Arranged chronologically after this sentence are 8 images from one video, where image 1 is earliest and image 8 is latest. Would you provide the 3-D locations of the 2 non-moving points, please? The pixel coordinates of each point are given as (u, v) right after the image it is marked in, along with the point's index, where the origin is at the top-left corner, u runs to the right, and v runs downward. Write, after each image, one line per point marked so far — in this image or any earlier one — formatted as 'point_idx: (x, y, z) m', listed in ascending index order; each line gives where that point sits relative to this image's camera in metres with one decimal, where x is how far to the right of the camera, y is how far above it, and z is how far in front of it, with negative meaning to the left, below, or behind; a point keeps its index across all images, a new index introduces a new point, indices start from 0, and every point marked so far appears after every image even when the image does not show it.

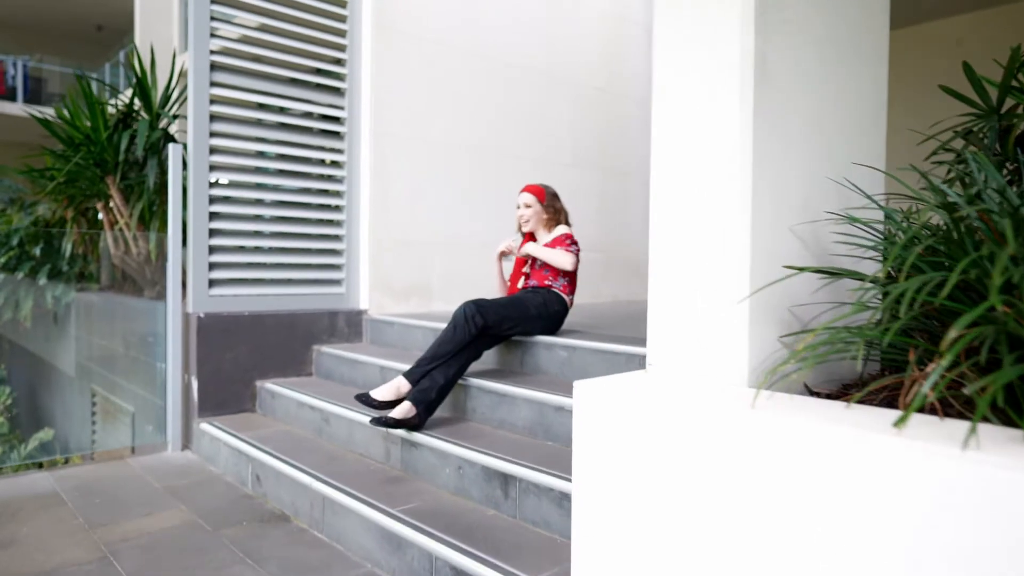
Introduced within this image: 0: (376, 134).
0: (-0.8, +0.9, +3.9) m
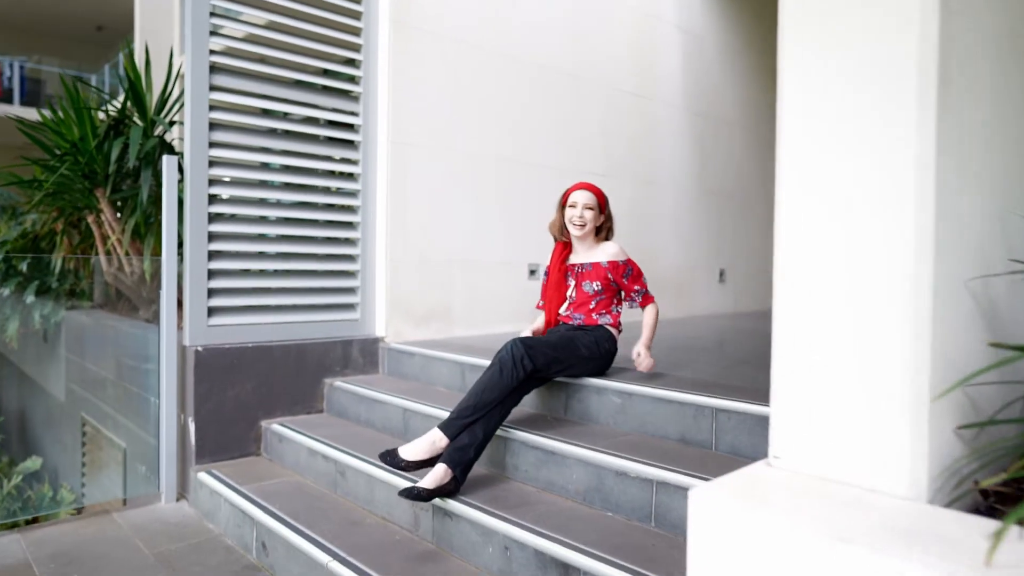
0: (-0.6, +0.7, +3.5) m
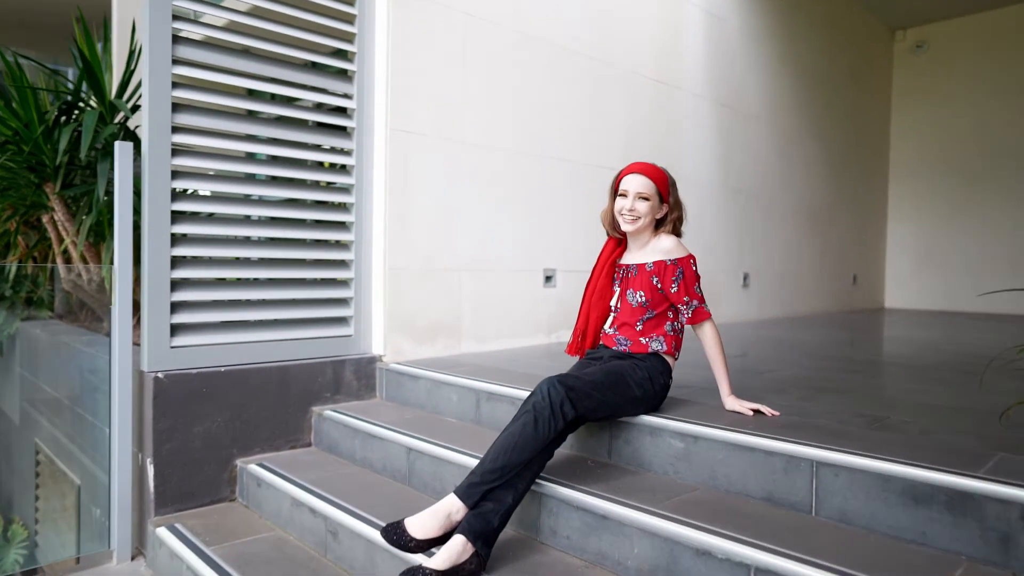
0: (-0.5, +0.7, +3.0) m
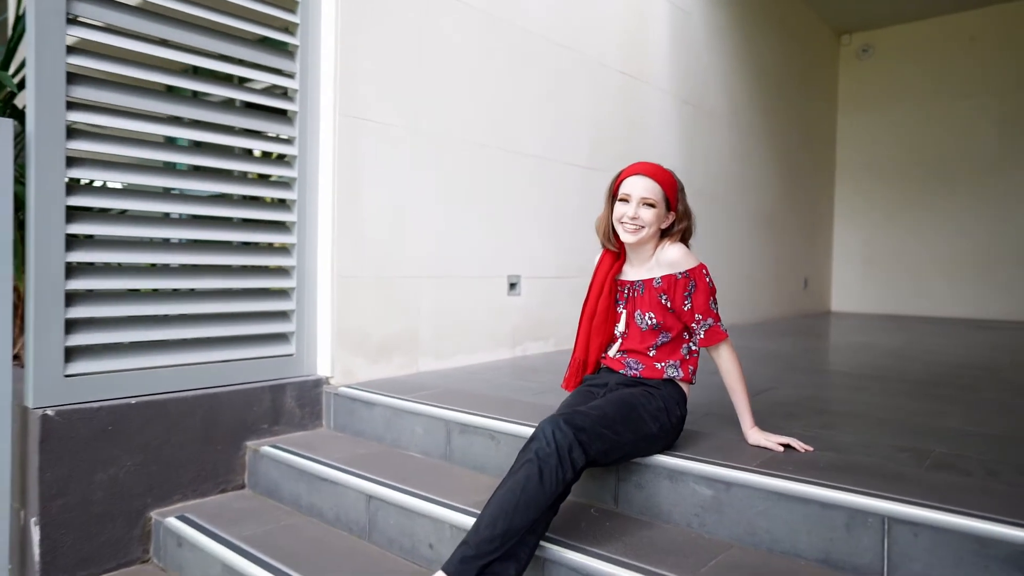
0: (-0.6, +0.7, +2.6) m
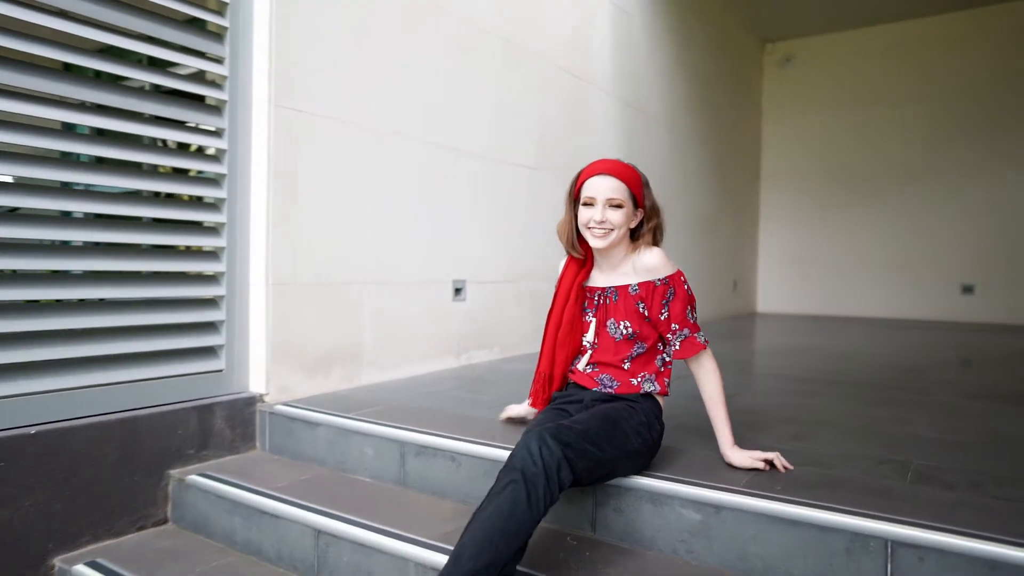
0: (-0.8, +0.6, +2.4) m
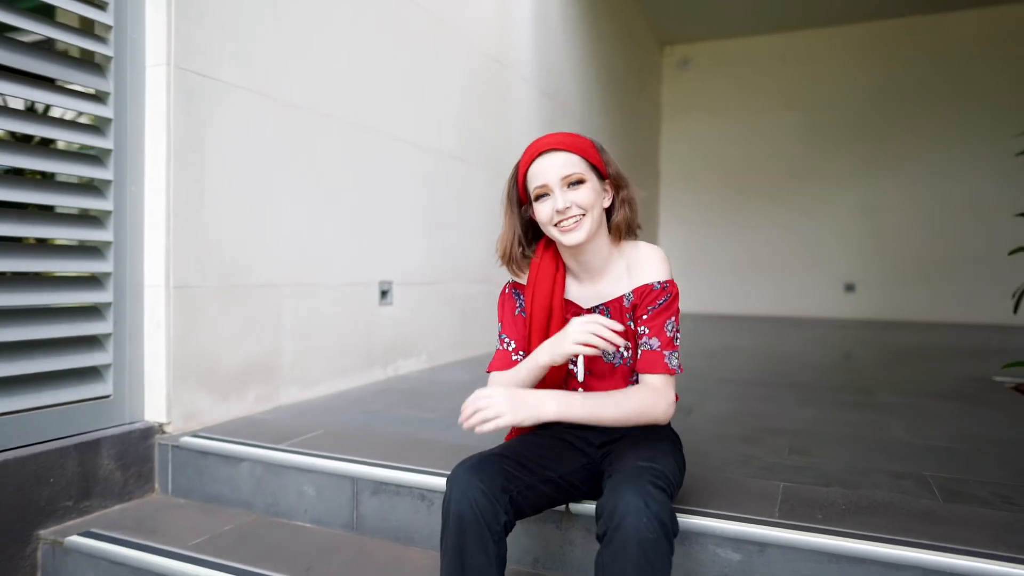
0: (-0.9, +0.6, +1.9) m
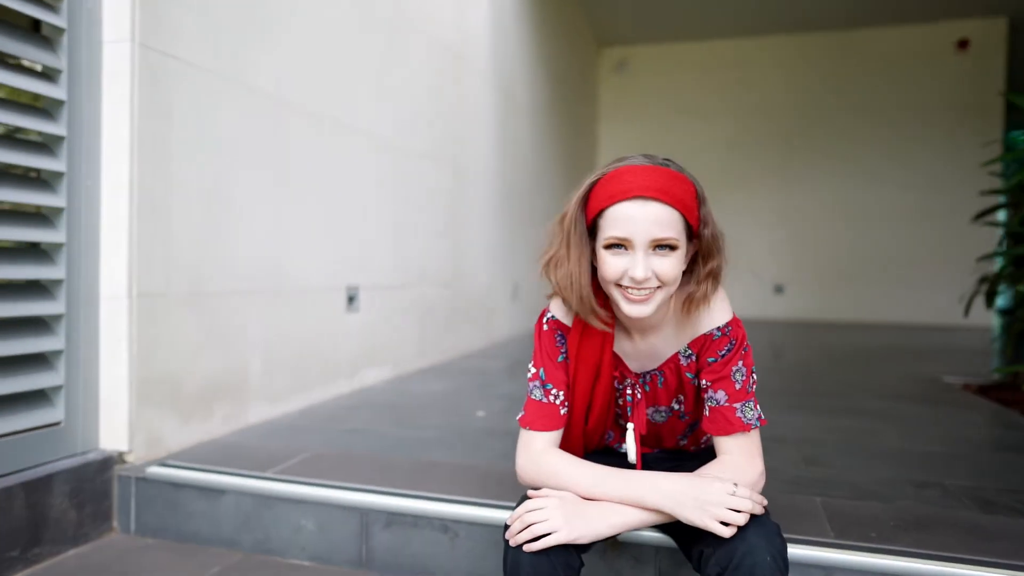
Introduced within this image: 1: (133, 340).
0: (-0.9, +0.6, +1.7) m
1: (-0.9, -0.1, +1.6) m
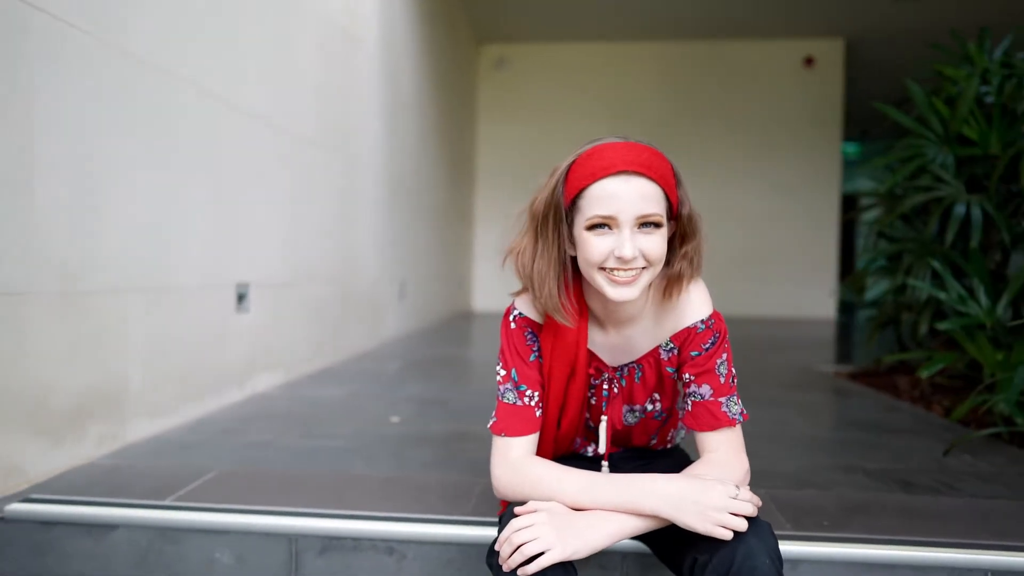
0: (-1.0, +0.6, +1.4) m
1: (-1.0, -0.1, +1.3) m
